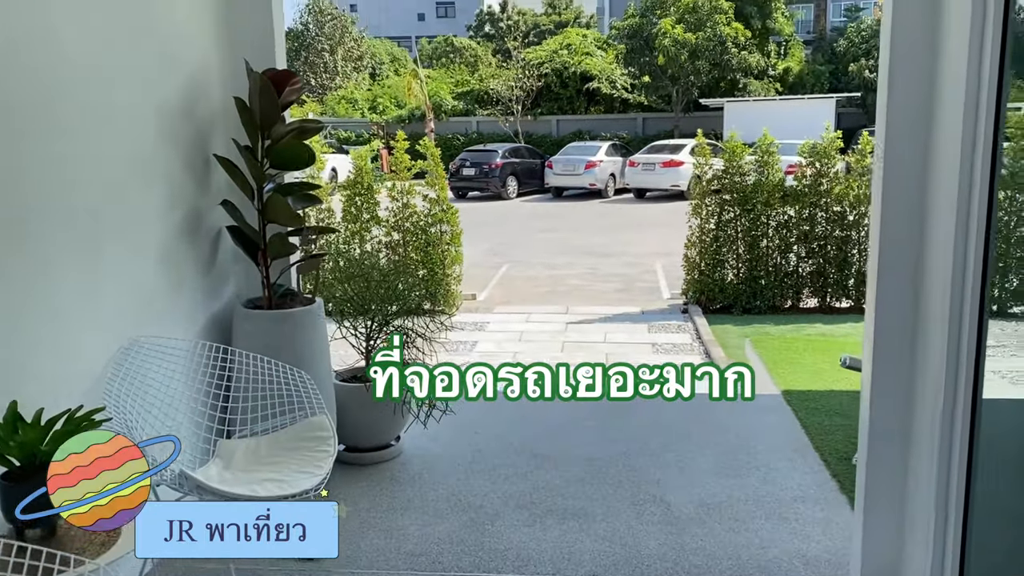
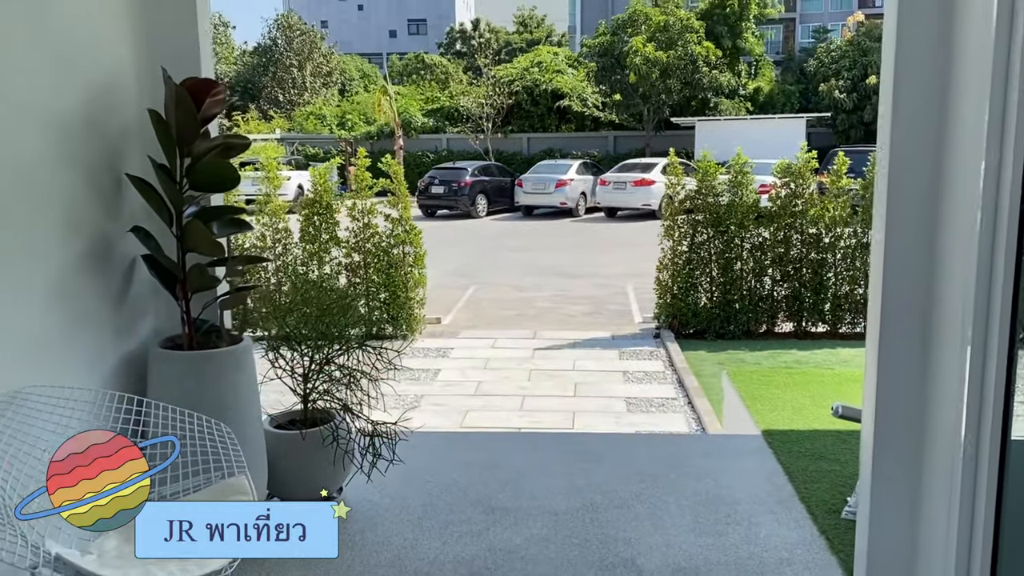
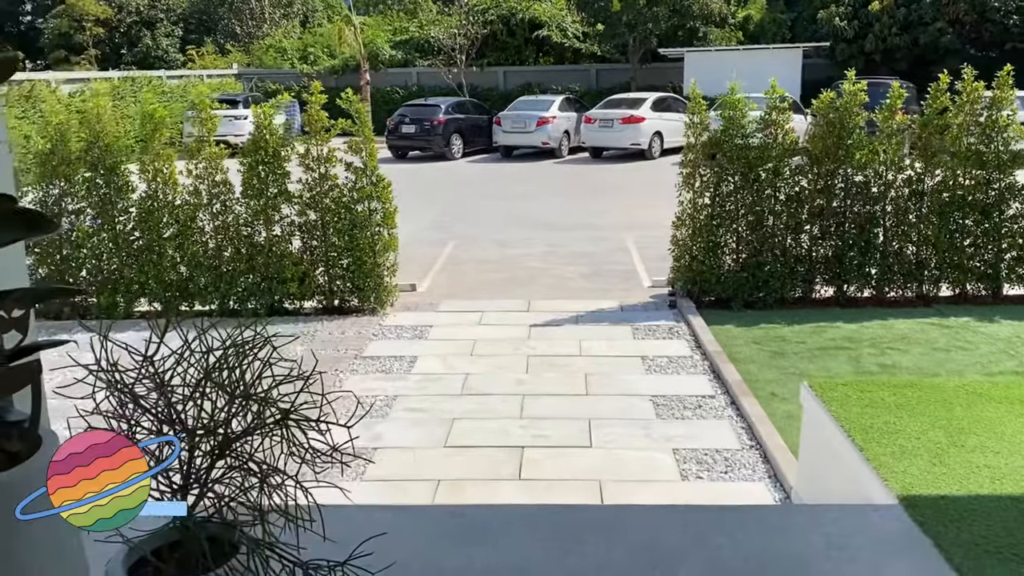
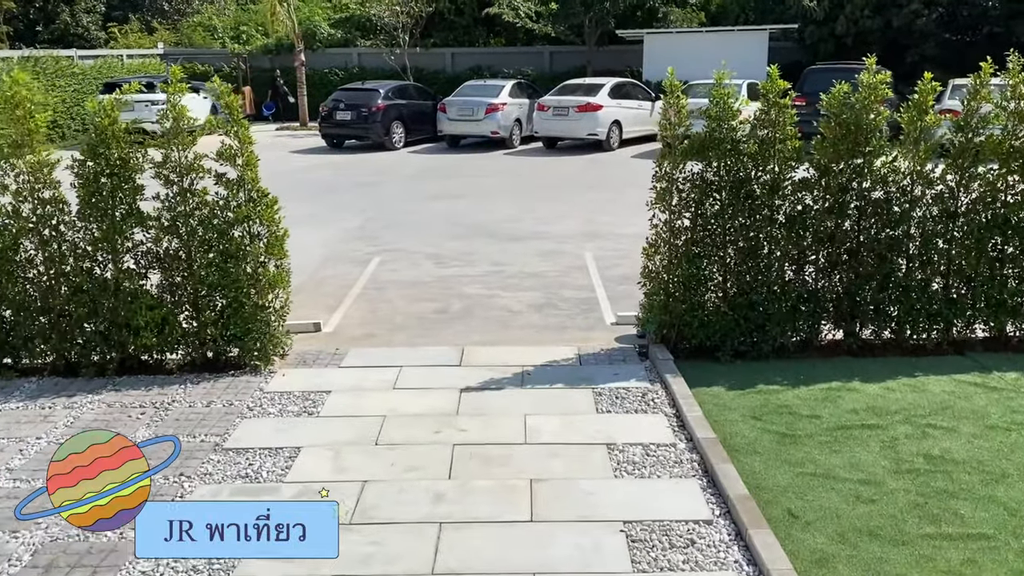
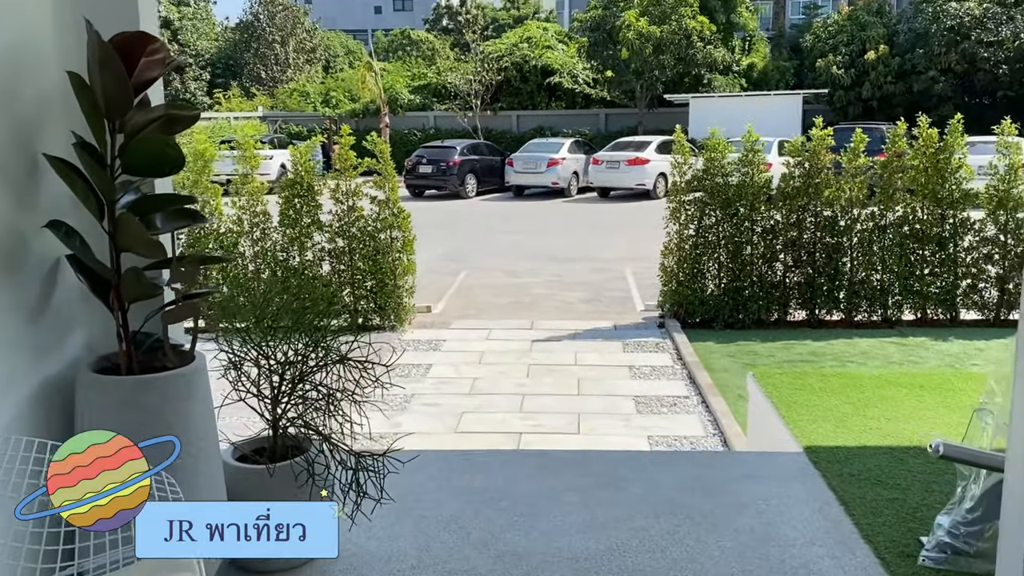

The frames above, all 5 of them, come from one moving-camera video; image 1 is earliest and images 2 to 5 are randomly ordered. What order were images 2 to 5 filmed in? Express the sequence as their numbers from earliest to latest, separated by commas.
2, 5, 3, 4
